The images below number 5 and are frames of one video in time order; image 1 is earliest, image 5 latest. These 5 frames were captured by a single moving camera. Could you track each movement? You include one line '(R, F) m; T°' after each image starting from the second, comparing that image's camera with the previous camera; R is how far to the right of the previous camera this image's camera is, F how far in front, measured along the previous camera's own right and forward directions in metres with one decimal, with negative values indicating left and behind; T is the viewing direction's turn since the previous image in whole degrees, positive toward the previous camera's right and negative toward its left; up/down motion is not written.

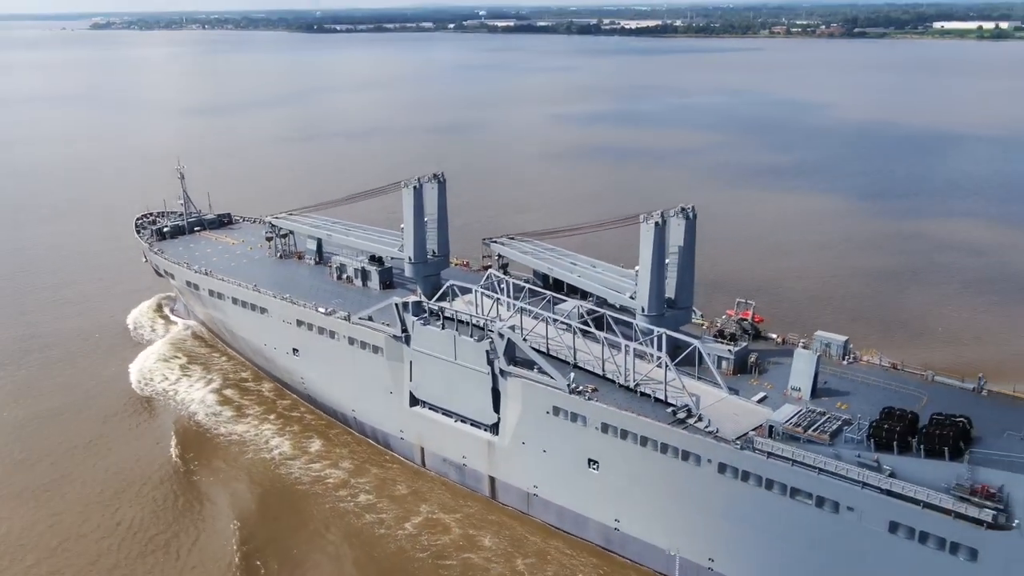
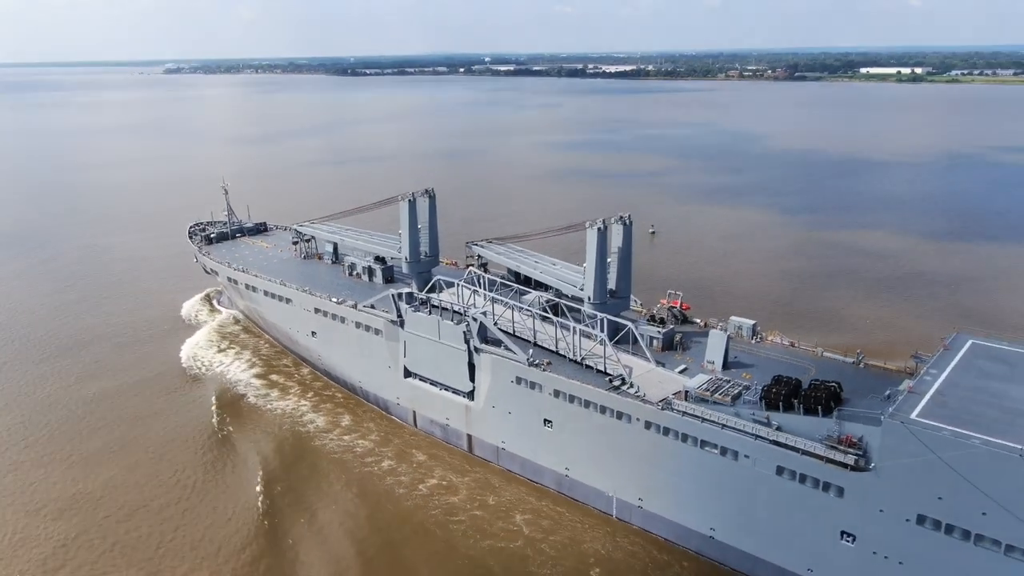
(+2.3, -5.0) m; -3°
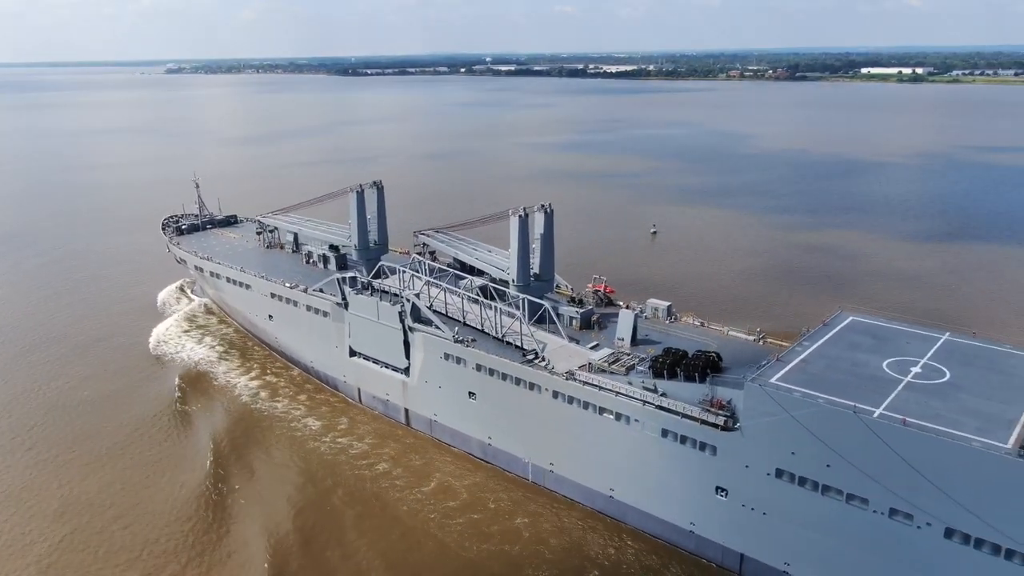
(+3.1, -2.0) m; 0°
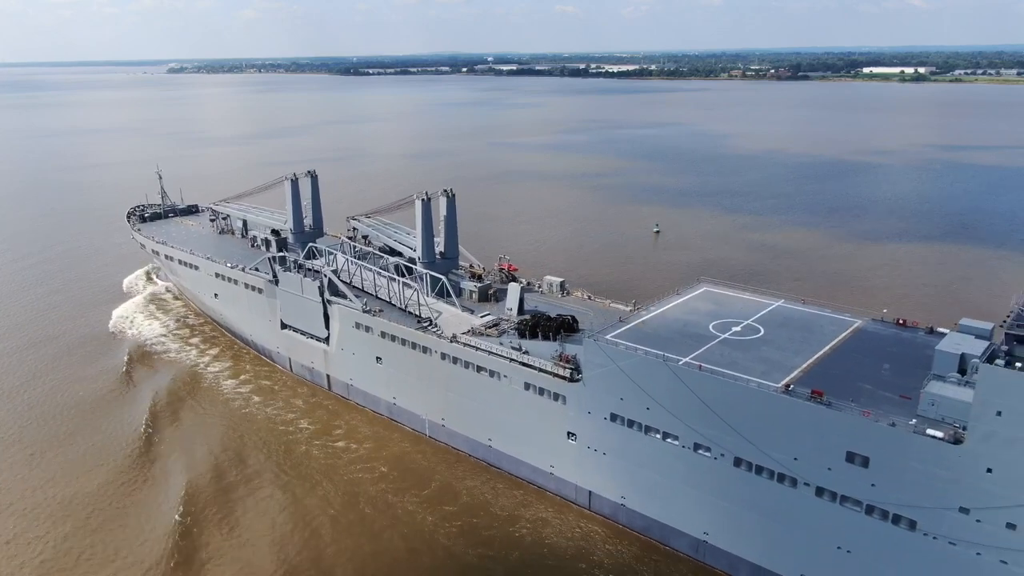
(+4.6, -3.0) m; 0°
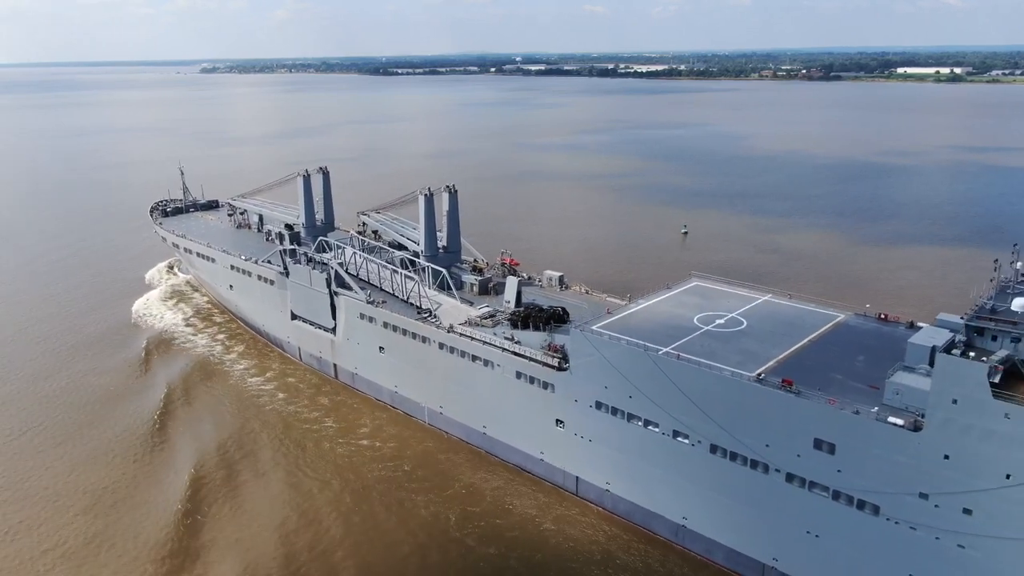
(+1.3, -0.9) m; -2°
